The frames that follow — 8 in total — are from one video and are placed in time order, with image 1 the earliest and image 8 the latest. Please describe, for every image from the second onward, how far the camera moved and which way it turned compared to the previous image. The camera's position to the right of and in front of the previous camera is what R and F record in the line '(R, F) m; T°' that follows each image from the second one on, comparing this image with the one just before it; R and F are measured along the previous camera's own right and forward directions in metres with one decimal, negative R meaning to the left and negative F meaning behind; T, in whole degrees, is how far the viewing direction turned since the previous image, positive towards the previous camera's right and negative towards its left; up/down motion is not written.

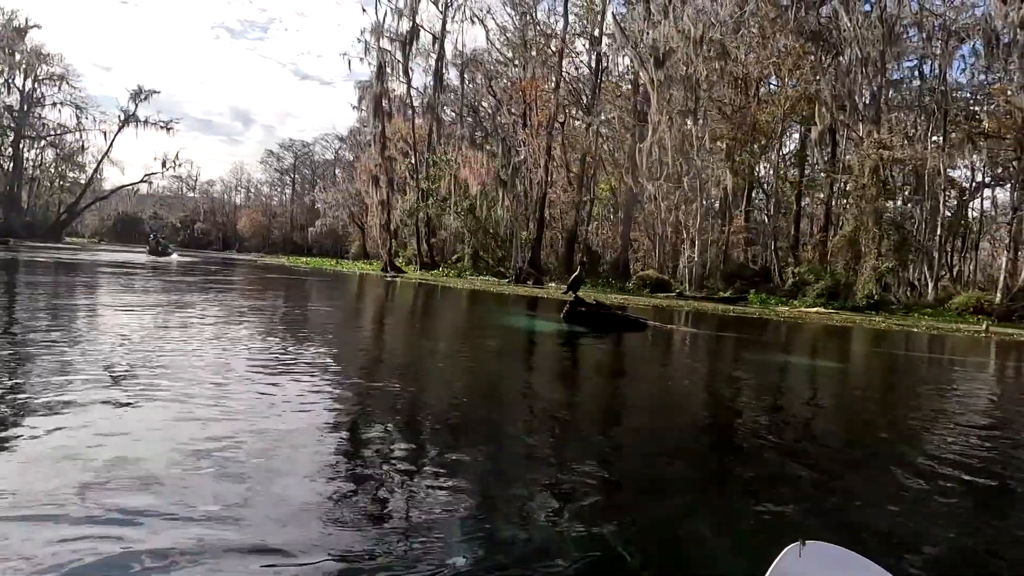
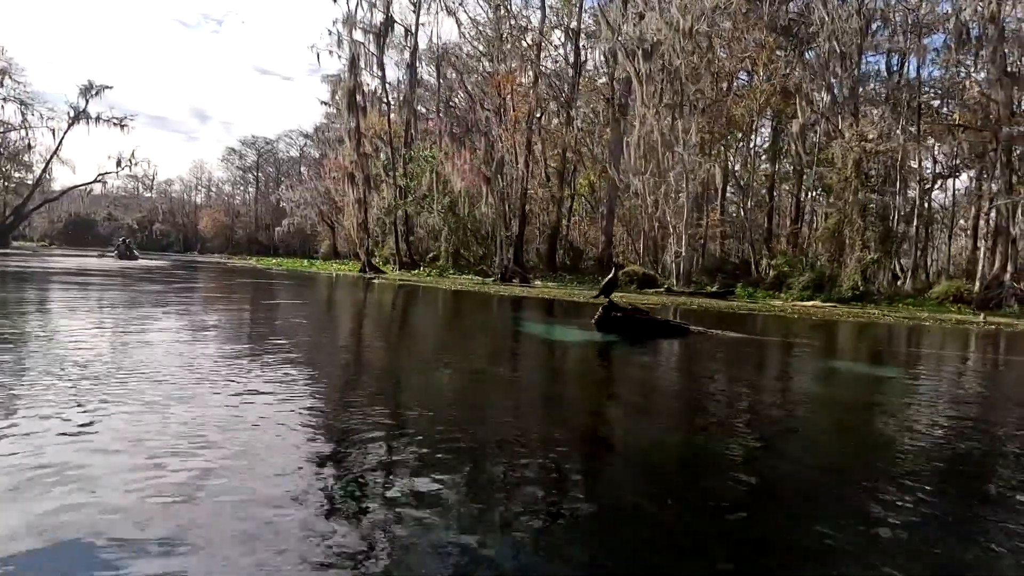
(-0.5, +0.4) m; +3°
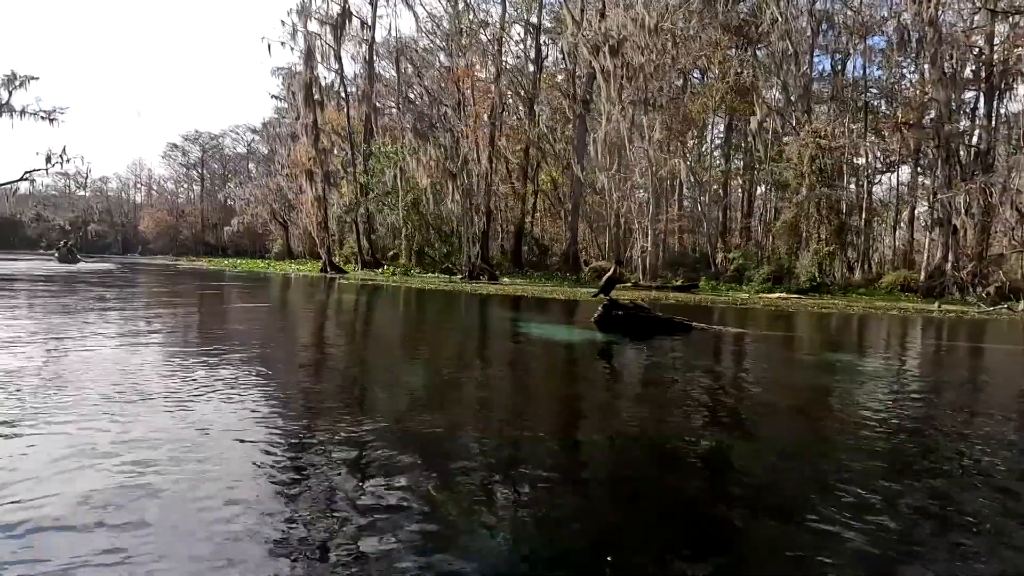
(-0.3, +0.2) m; +5°
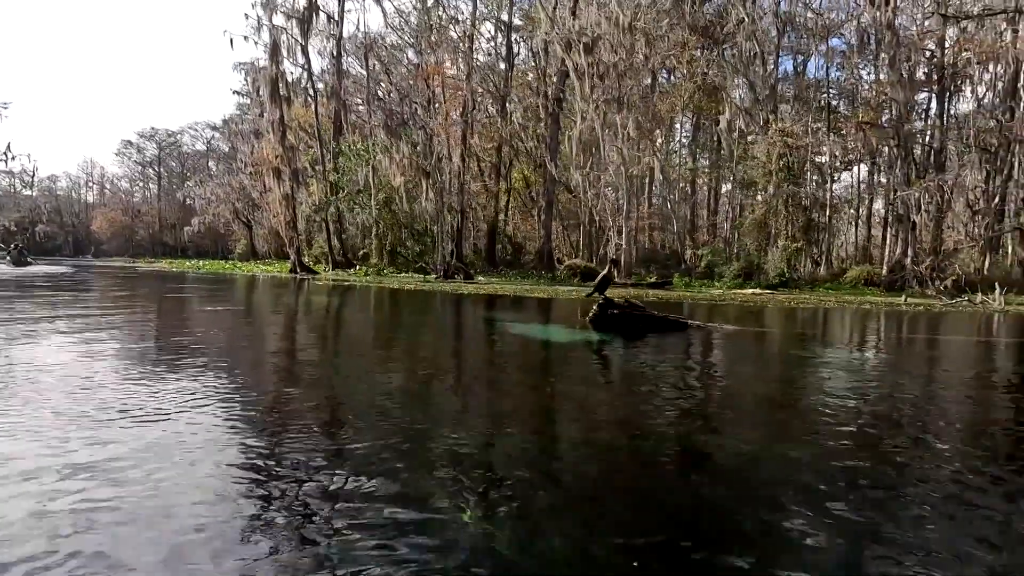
(-0.2, +0.1) m; +3°
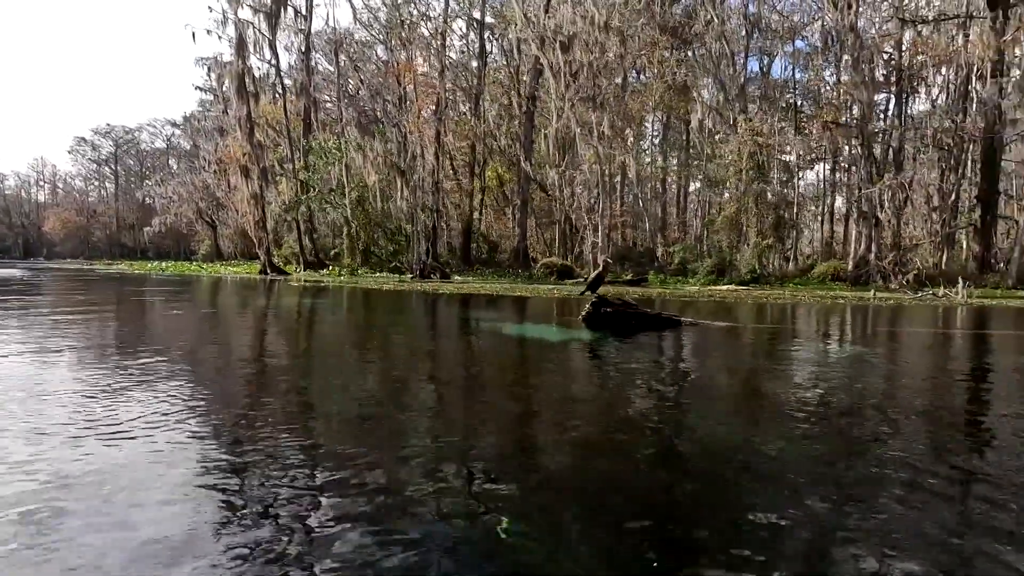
(-0.2, +0.1) m; +3°
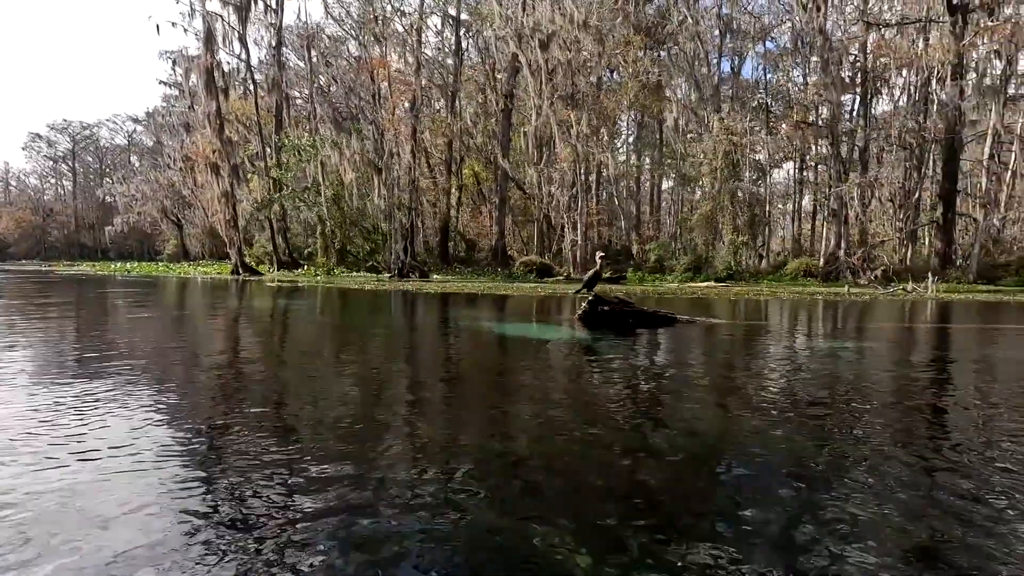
(-0.2, +0.1) m; +3°
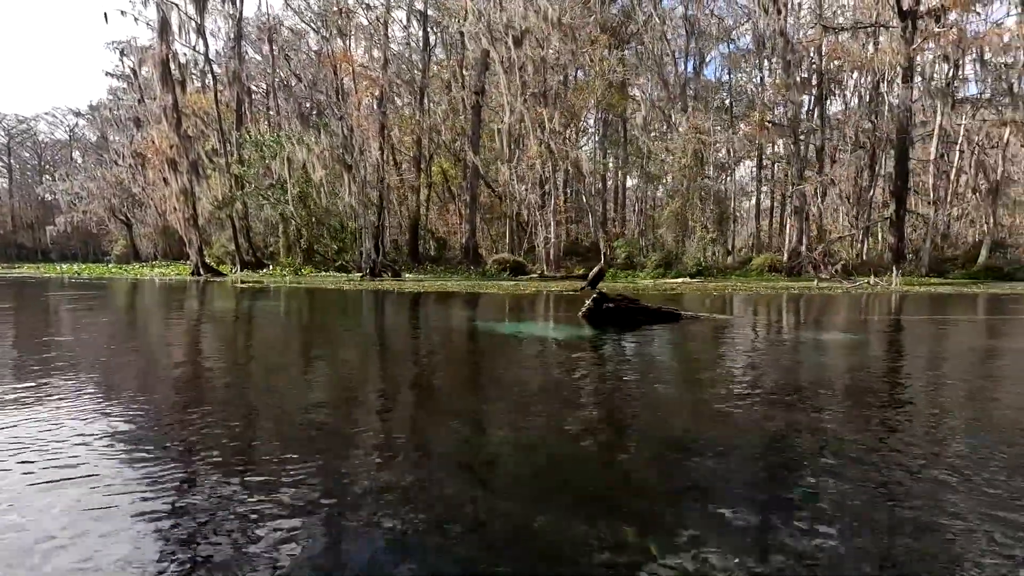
(-0.3, +0.1) m; +4°
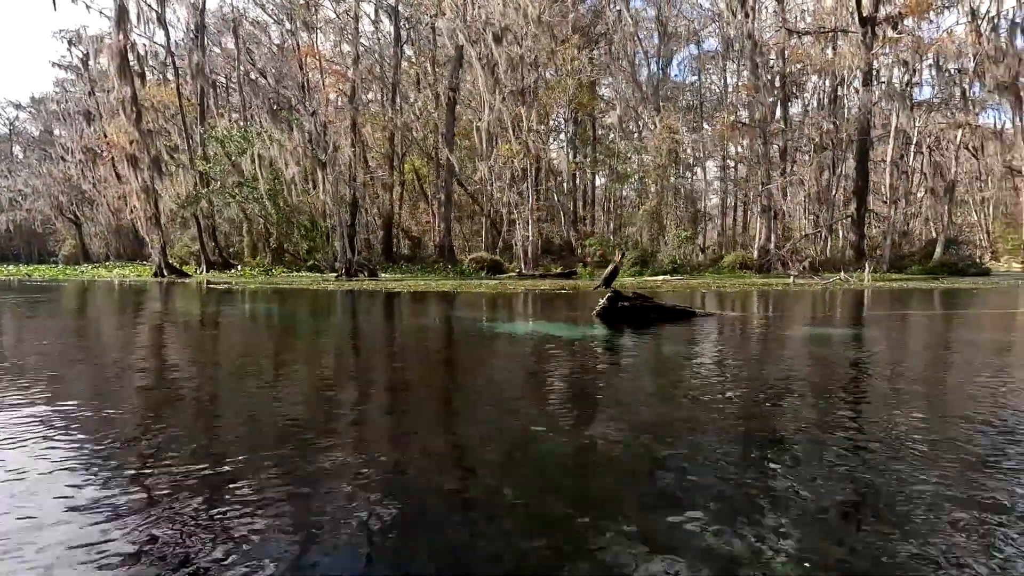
(-0.4, +0.1) m; +4°
